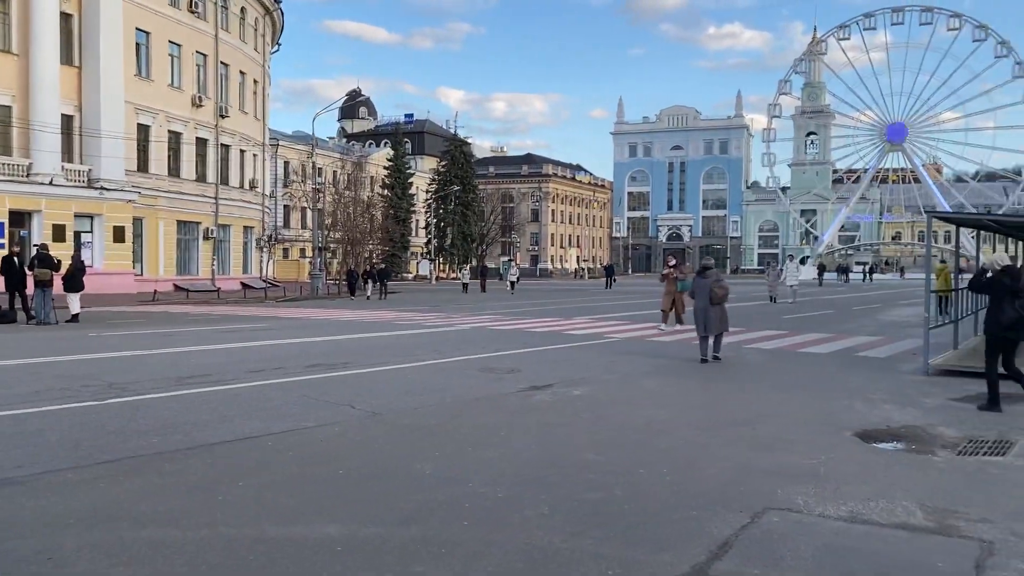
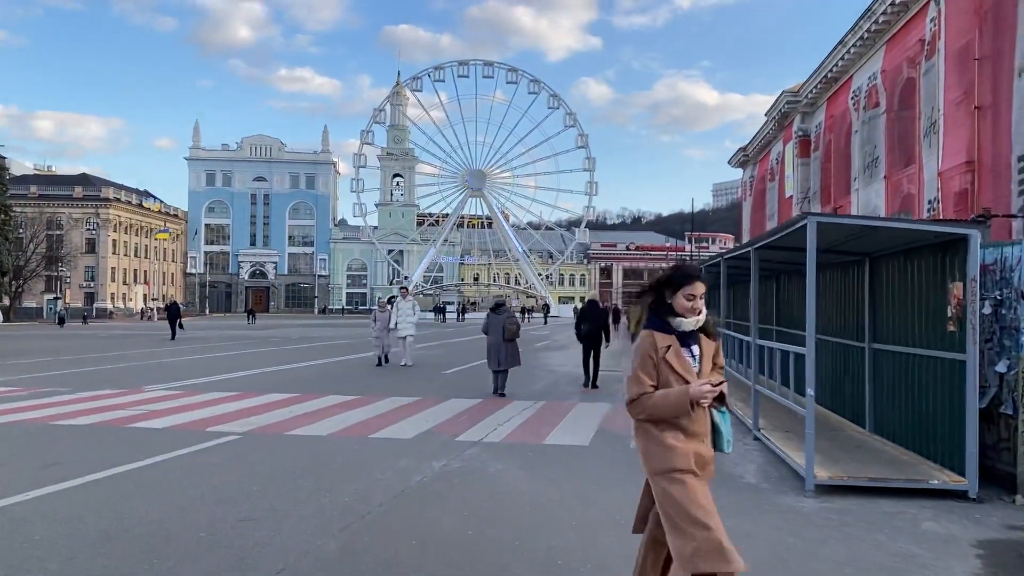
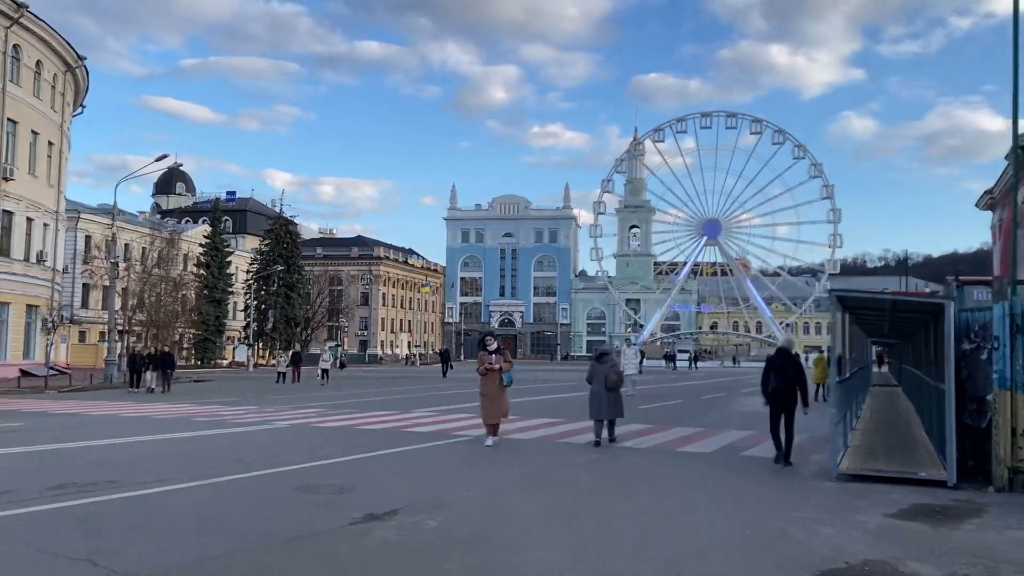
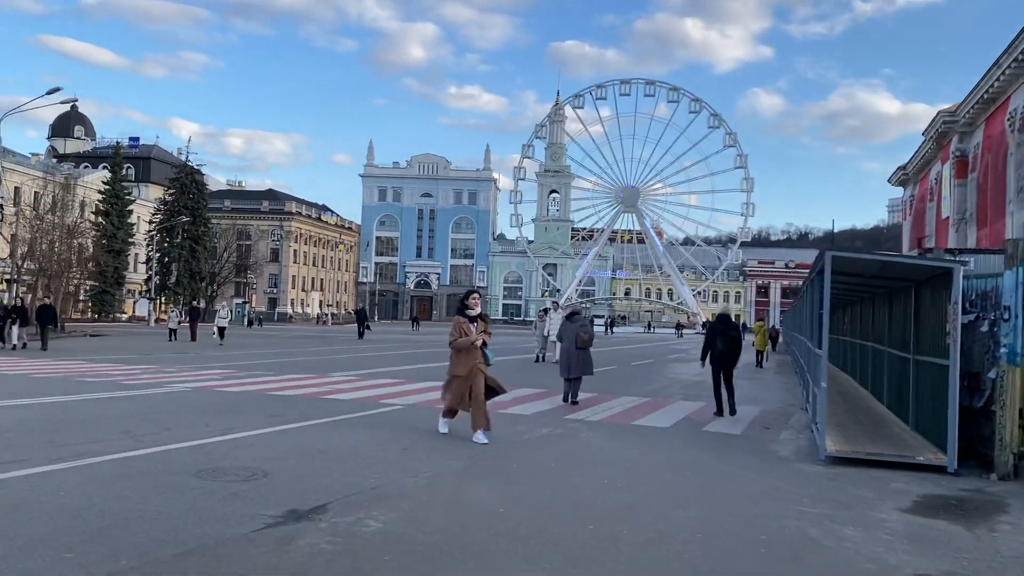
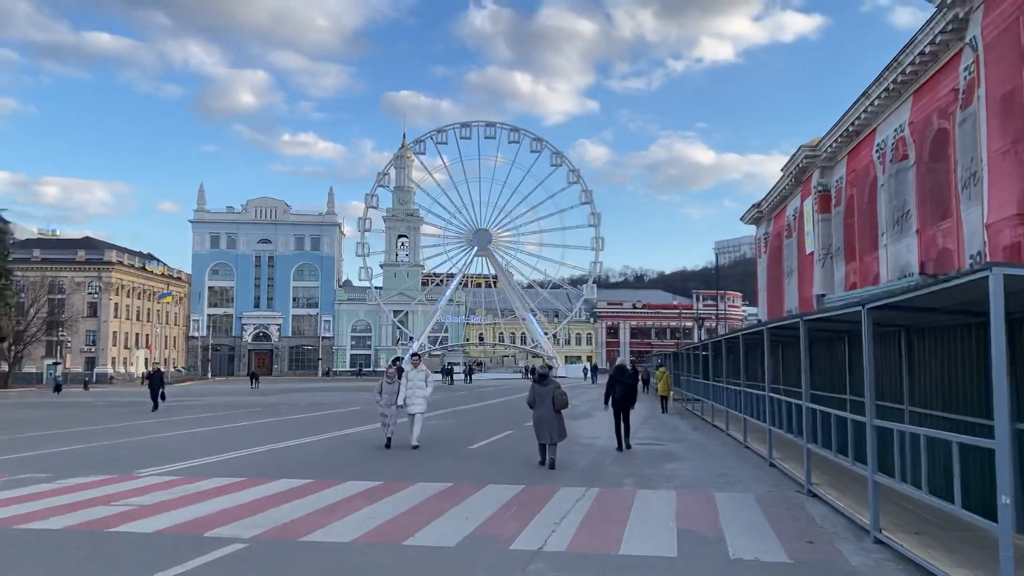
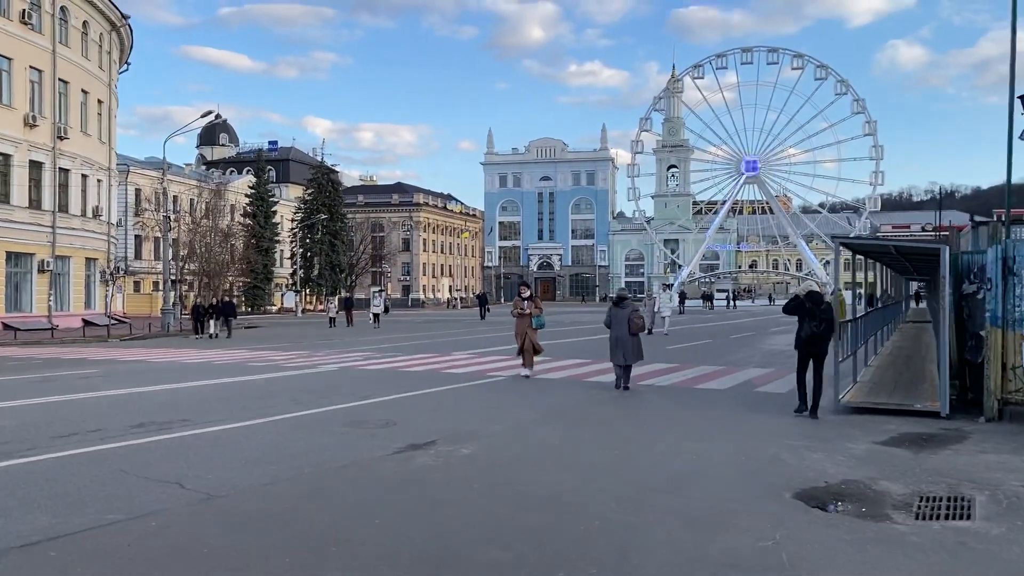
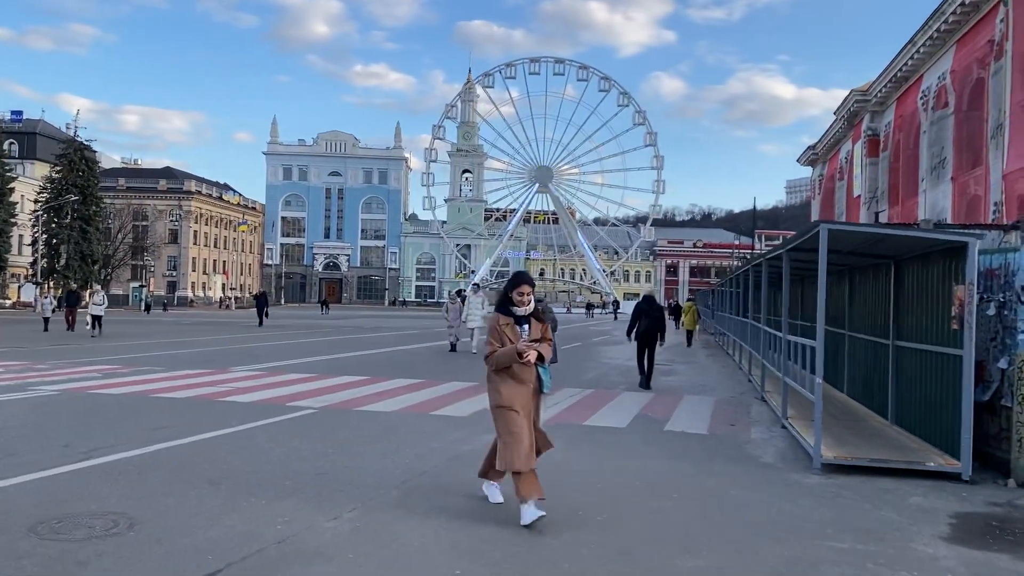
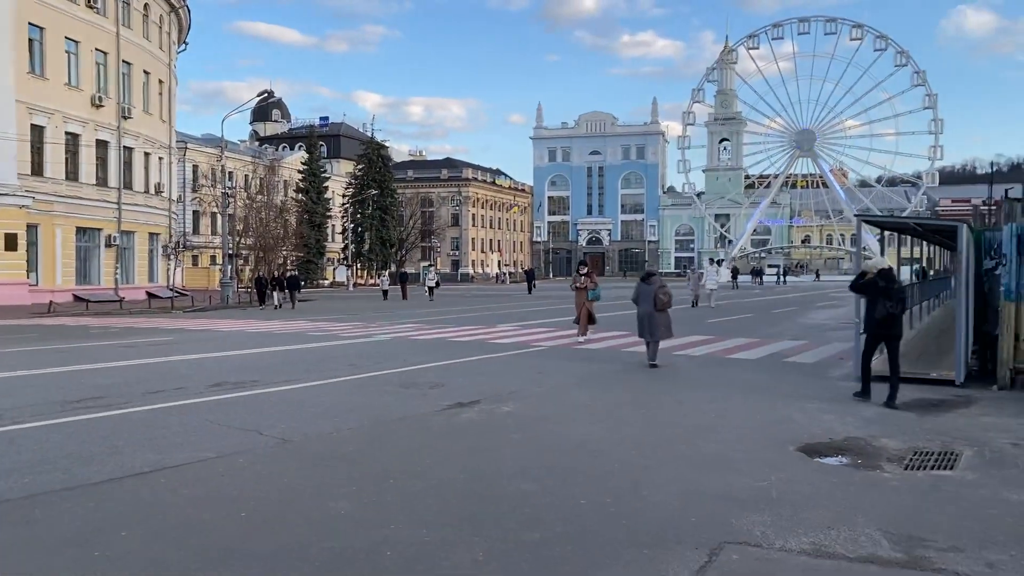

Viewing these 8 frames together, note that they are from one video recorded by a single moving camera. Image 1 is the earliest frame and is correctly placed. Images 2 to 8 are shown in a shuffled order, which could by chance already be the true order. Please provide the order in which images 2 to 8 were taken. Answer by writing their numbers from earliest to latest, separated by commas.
8, 6, 3, 4, 7, 2, 5
